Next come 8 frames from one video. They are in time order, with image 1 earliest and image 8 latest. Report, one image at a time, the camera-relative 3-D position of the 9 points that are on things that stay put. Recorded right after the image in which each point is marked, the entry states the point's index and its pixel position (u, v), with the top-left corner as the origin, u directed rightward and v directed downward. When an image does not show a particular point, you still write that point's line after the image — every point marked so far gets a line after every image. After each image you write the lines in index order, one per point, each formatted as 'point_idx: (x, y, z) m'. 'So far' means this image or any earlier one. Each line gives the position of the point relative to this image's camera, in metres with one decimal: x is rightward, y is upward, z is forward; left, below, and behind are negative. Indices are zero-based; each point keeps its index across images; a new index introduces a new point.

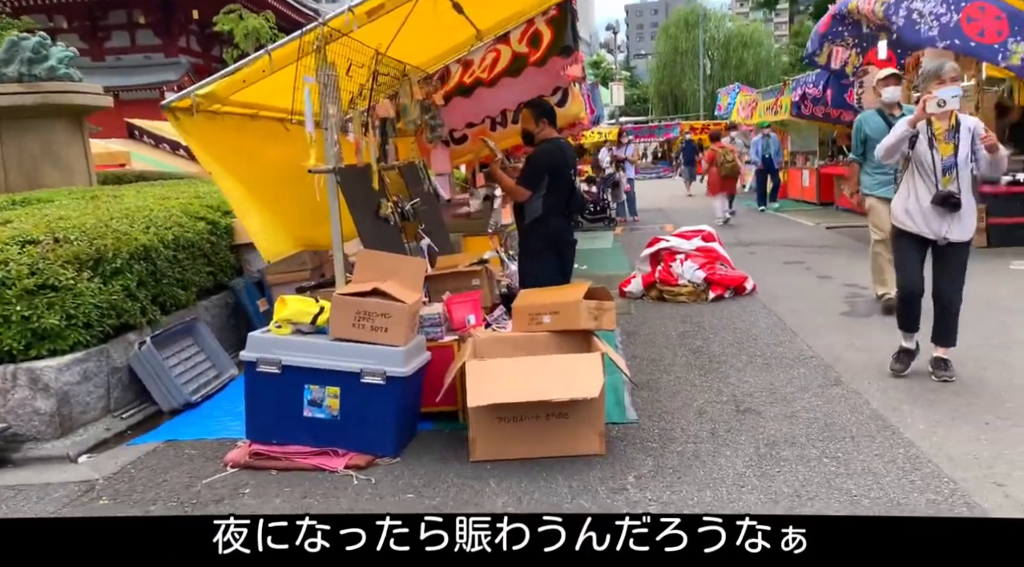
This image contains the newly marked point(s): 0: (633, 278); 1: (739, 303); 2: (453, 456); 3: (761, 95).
0: (+1.1, 0.0, +6.5) m
1: (+1.9, -0.2, +6.0) m
2: (-0.3, -0.8, +3.3) m
3: (+5.8, +4.4, +17.0) m
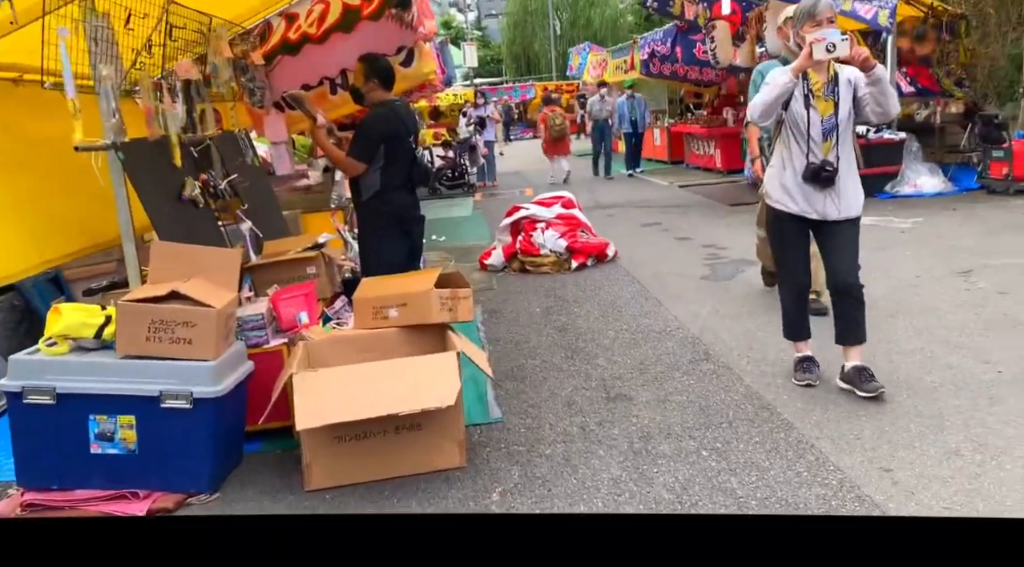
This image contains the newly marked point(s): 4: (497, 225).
0: (-0.2, +0.3, +6.1) m
1: (+0.7, +0.1, +5.7) m
2: (-0.8, -0.8, +2.7) m
3: (+2.3, +5.4, +17.1) m
4: (-0.2, +0.7, +9.0) m
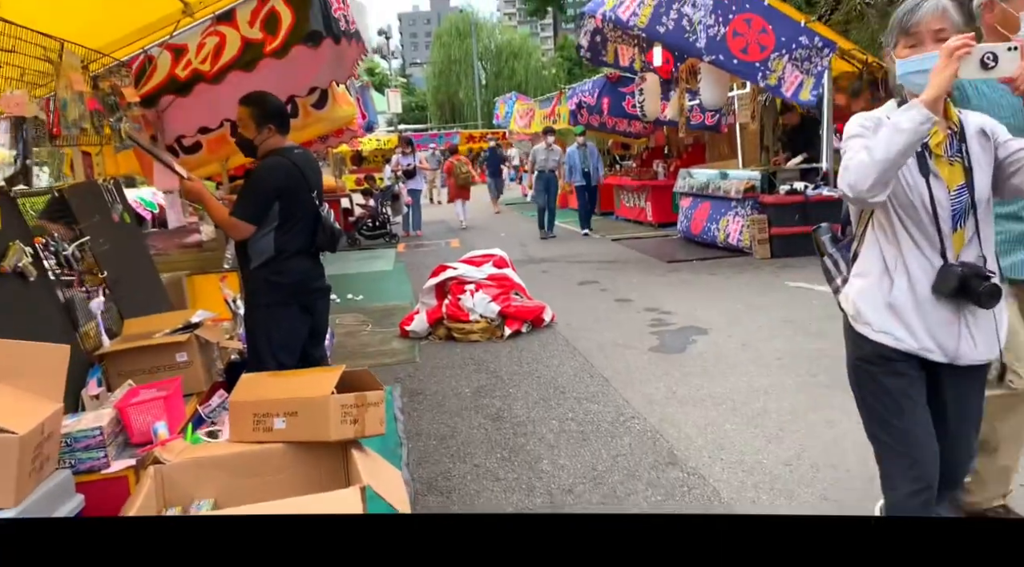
0: (-0.7, -0.2, +5.4) m
1: (+0.2, -0.4, +5.1) m
2: (-1.1, -1.1, +1.9) m
3: (+0.6, +4.2, +16.9) m
4: (-1.0, 0.0, +8.3) m
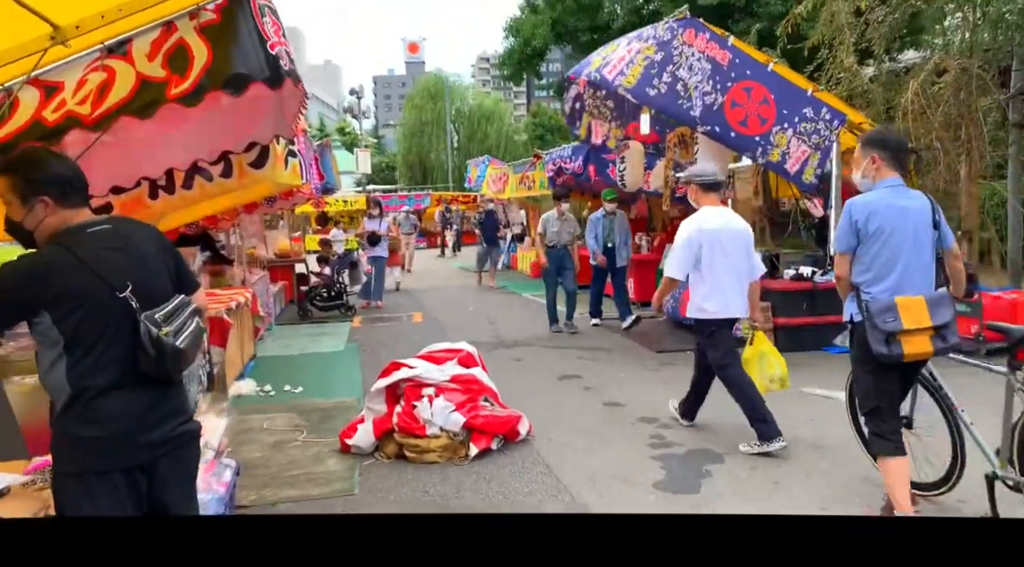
0: (-0.9, -0.8, +4.4) m
1: (0.0, -1.0, +4.1) m
2: (-1.1, -1.4, +0.8) m
3: (0.0, +2.5, +16.2) m
4: (-1.3, -0.8, +7.2) m
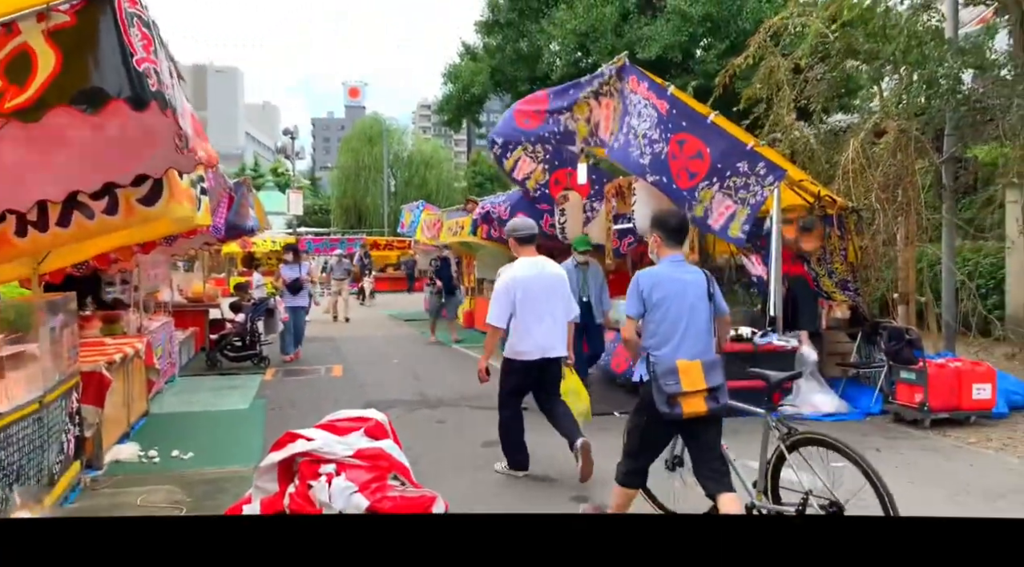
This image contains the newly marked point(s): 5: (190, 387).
0: (-1.4, -1.1, +3.7) m
1: (-0.4, -1.3, +3.5) m
2: (-1.2, -1.4, +0.1) m
3: (-1.4, +1.5, +15.7) m
4: (-2.0, -1.3, +6.5) m
5: (-3.6, -1.2, +8.3) m
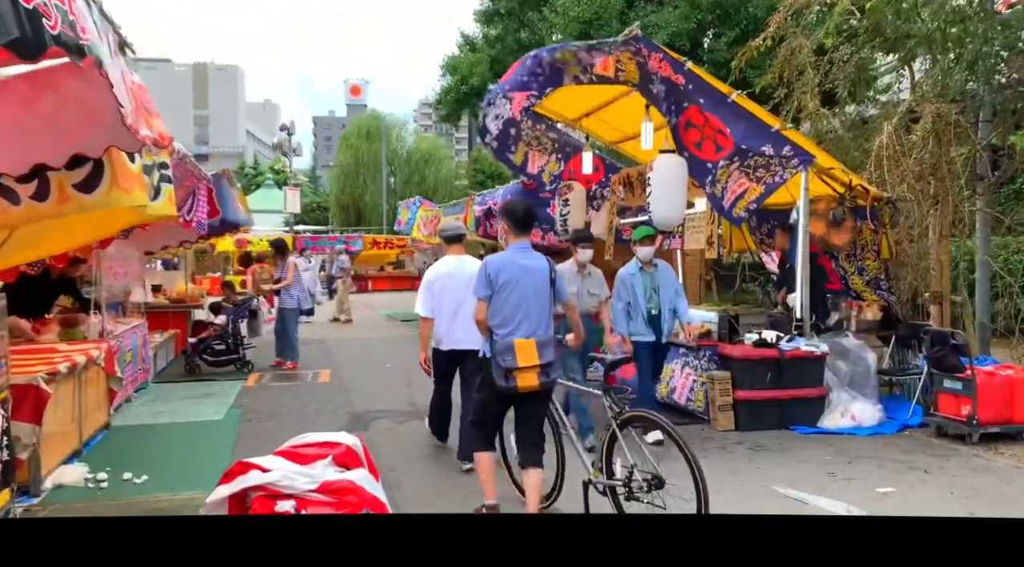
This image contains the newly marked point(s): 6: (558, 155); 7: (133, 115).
0: (-1.4, -1.1, +3.1) m
1: (-0.4, -1.3, +2.9) m
2: (-1.3, -1.4, -0.5) m
3: (-1.4, +1.5, +15.1) m
4: (-2.0, -1.3, +5.9) m
5: (-3.7, -1.2, +7.7) m
6: (+0.6, +1.6, +9.0) m
7: (-1.9, +0.8, +3.6) m
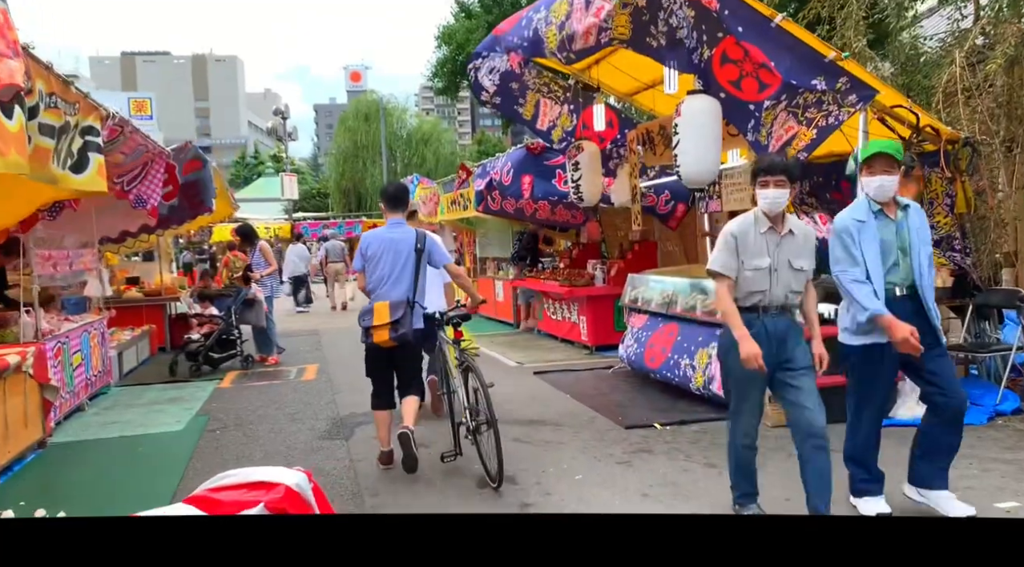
0: (-1.3, -1.1, +2.1) m
1: (-0.4, -1.2, +1.9) m
2: (-1.3, -1.5, -1.5) m
3: (-1.3, +1.8, +14.1) m
4: (-2.0, -1.2, +4.9) m
5: (-3.6, -1.1, +6.7) m
6: (+0.6, +1.9, +7.9) m
7: (-1.9, +0.9, +2.6) m
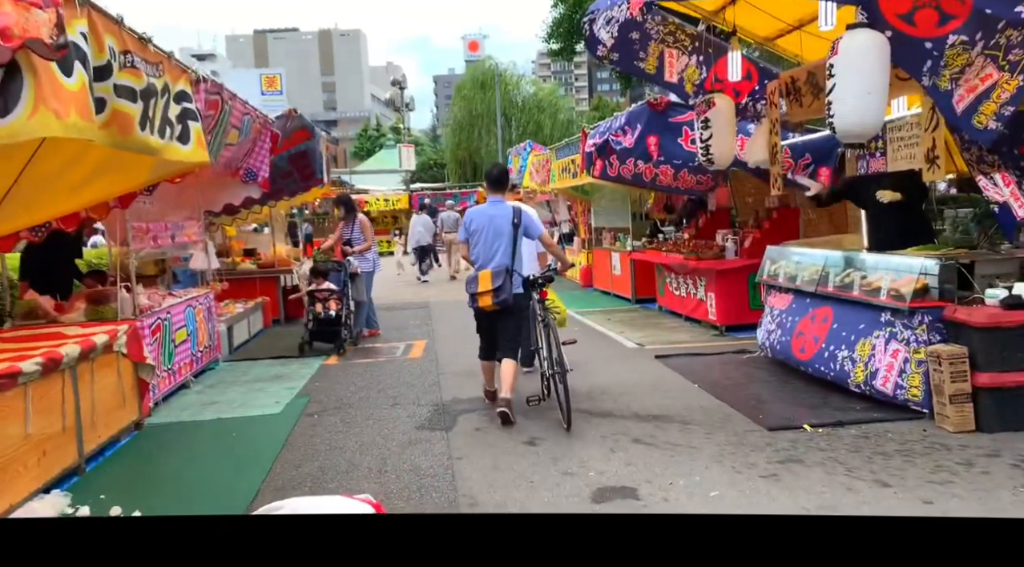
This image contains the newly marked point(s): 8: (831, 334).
0: (-1.1, -1.0, +1.7) m
1: (-0.2, -1.2, +1.3) m
2: (-1.6, -1.6, -1.9) m
3: (+0.8, +2.4, +13.3) m
4: (-1.3, -1.0, +4.5) m
5: (-2.5, -0.8, +6.6) m
6: (+1.8, +2.1, +6.9) m
7: (-1.6, +0.9, +2.1) m
8: (+2.4, -0.4, +5.4) m
